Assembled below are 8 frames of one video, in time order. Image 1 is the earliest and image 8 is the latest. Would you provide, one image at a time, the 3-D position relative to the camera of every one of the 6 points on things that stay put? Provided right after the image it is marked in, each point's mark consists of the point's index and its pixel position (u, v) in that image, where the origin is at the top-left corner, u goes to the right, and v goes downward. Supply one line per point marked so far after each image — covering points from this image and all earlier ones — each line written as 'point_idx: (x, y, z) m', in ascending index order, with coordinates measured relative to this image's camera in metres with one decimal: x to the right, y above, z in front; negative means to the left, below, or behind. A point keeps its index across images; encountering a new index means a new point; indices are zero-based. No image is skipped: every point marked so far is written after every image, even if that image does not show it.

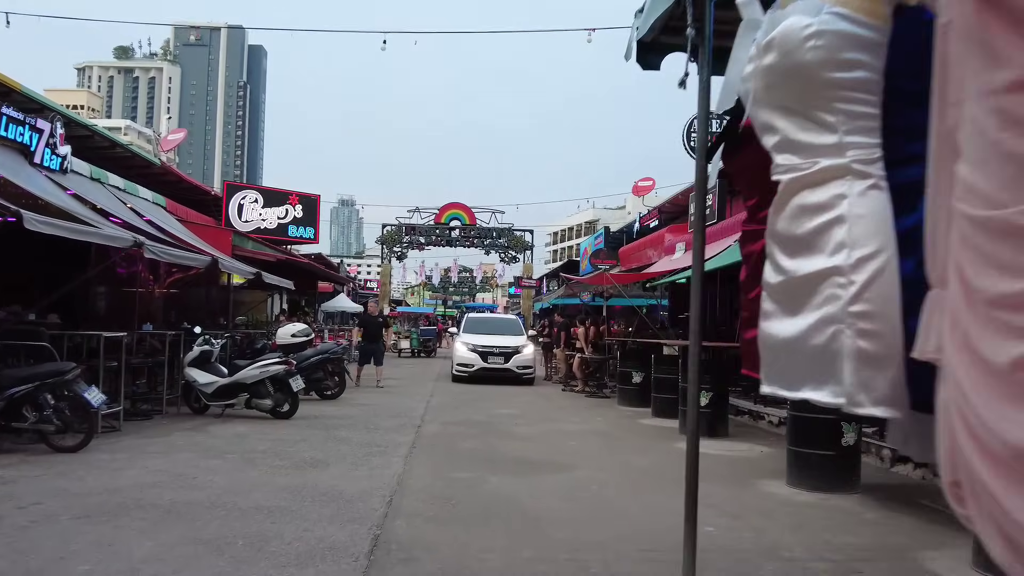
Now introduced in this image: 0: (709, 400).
0: (+2.1, -1.2, +8.6) m
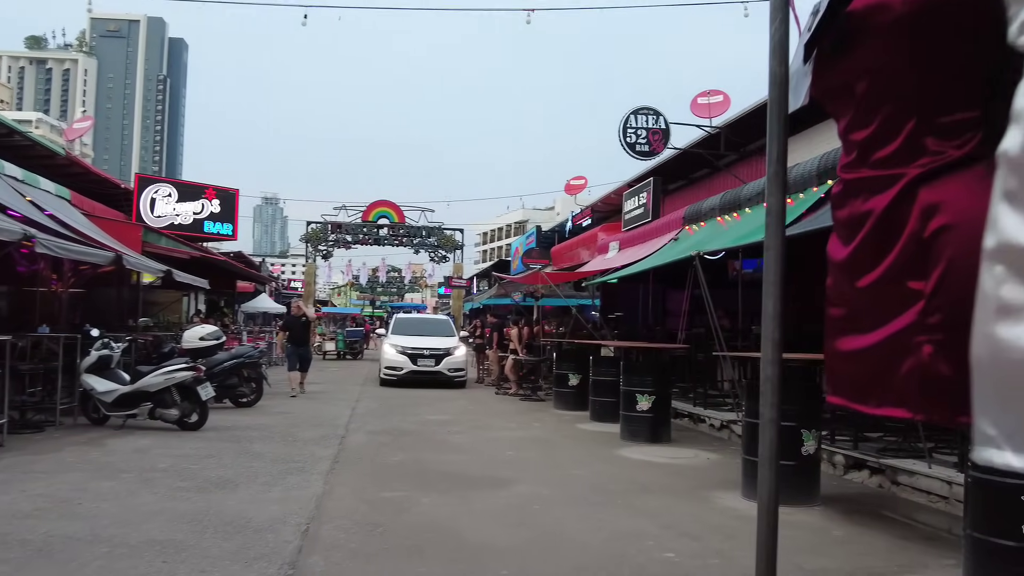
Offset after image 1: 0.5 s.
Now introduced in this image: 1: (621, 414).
0: (+1.4, -1.2, +8.1) m
1: (+1.1, -1.3, +8.3) m
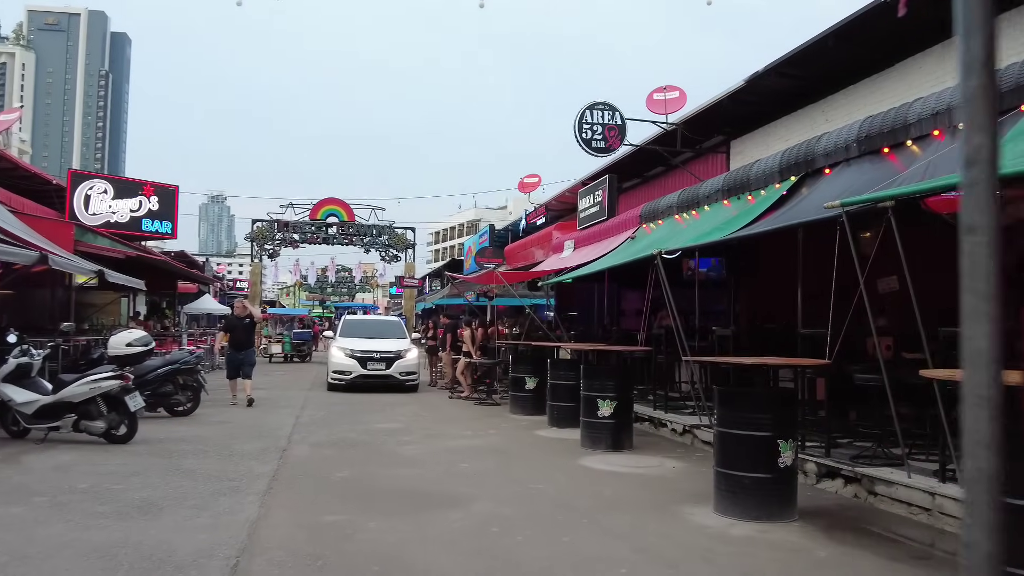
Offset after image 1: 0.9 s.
0: (+1.0, -1.2, +7.7) m
1: (+0.7, -1.3, +7.9) m
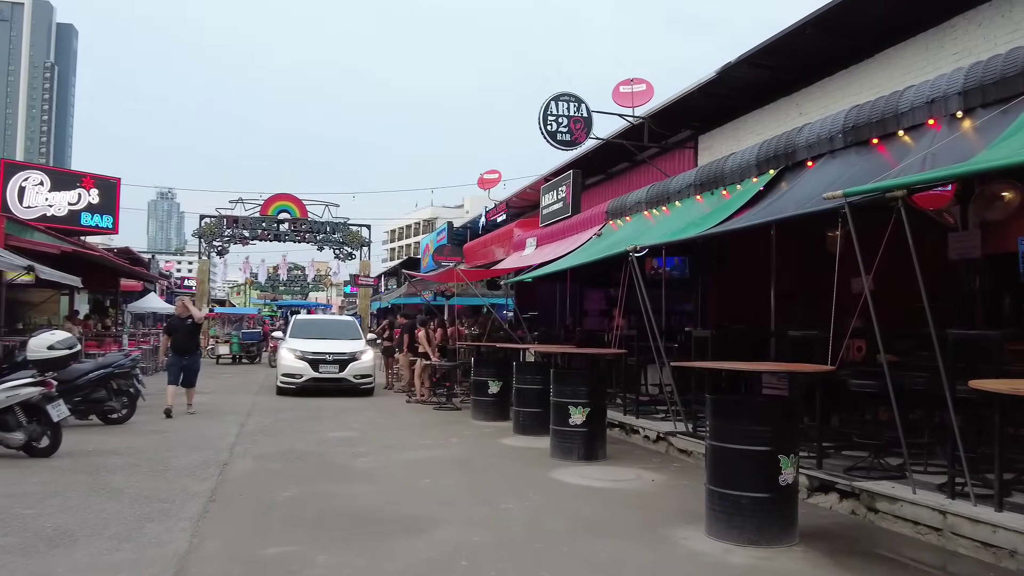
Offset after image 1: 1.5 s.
0: (+0.6, -1.1, +7.2) m
1: (+0.4, -1.3, +7.4) m
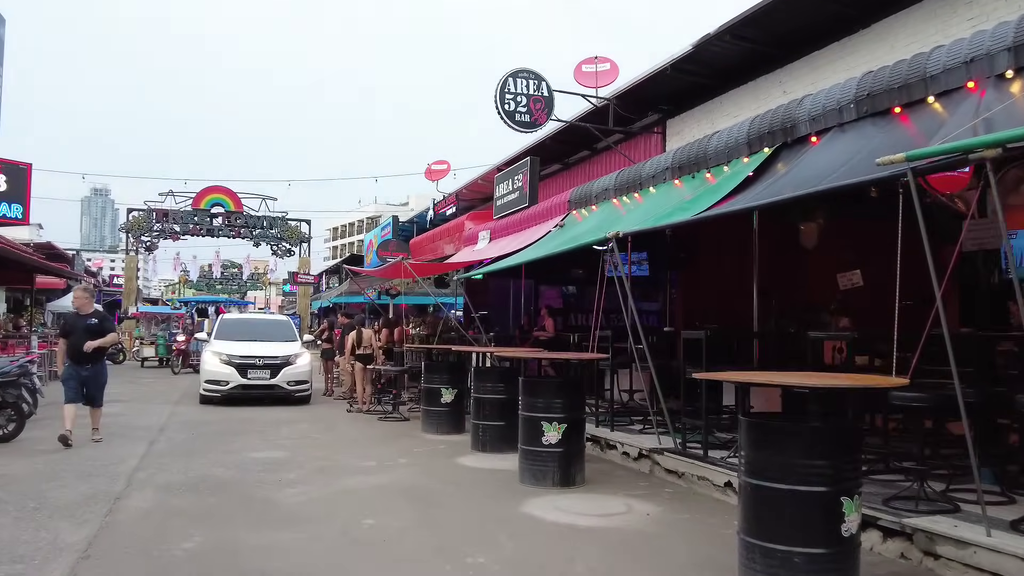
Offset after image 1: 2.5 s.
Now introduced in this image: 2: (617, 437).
0: (+0.4, -1.1, +6.0) m
1: (+0.1, -1.2, +6.2) m
2: (+1.0, -1.4, +7.5) m
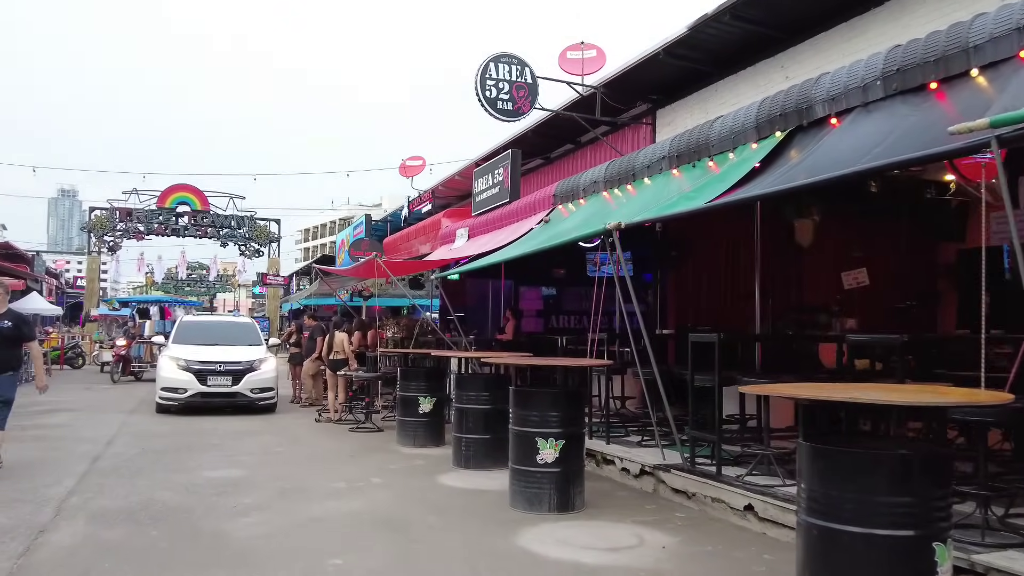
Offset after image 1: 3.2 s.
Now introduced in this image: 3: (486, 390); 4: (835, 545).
0: (+0.3, -1.1, +5.3) m
1: (0.0, -1.2, +5.4) m
2: (+0.9, -1.4, +6.8) m
3: (-0.2, -0.9, +6.8) m
4: (+1.1, -0.9, +2.8) m
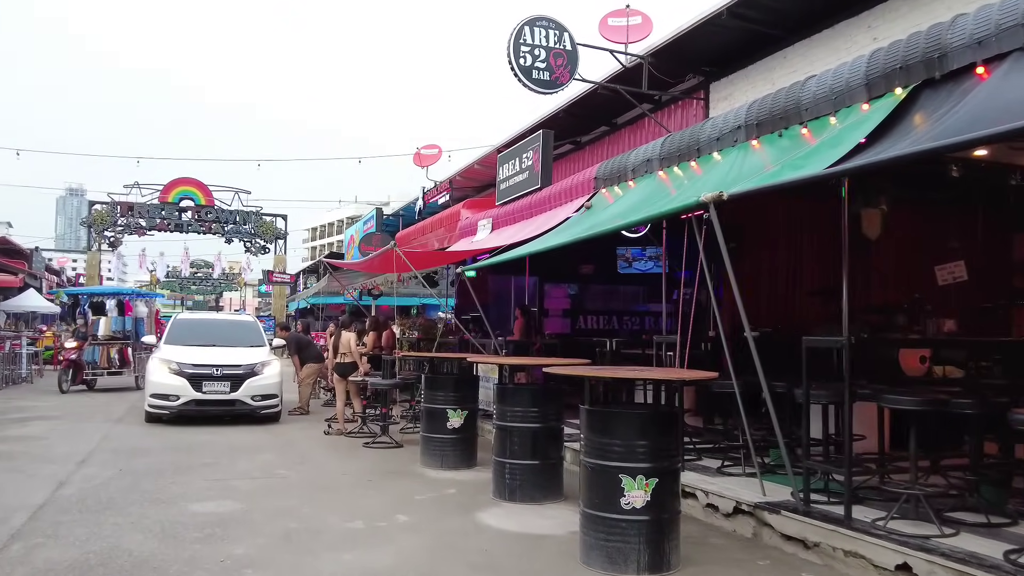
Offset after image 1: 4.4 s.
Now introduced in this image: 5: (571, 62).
0: (+0.7, -1.0, +4.0) m
1: (+0.4, -1.1, +4.2) m
2: (+1.2, -1.3, +5.5) m
3: (+0.2, -0.8, +5.6) m
4: (+1.4, -0.8, +1.5) m
5: (+0.7, +2.6, +9.4) m
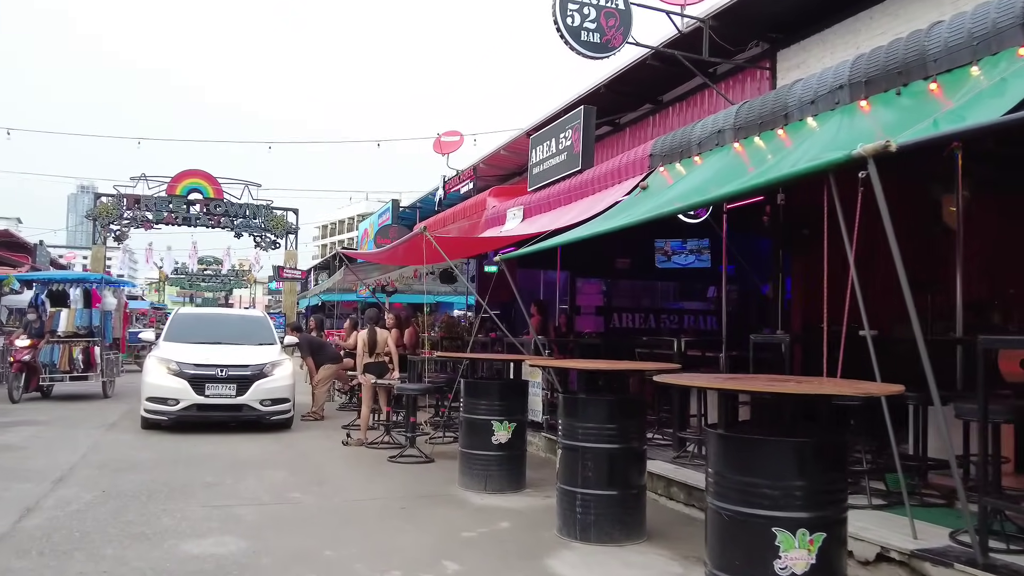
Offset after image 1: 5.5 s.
0: (+1.0, -0.9, +2.9) m
1: (+0.7, -1.1, +3.0) m
2: (+1.6, -1.2, +4.4) m
3: (+0.6, -0.7, +4.4) m
4: (+1.8, -0.8, +0.4) m
5: (+1.1, +2.7, +8.3) m
